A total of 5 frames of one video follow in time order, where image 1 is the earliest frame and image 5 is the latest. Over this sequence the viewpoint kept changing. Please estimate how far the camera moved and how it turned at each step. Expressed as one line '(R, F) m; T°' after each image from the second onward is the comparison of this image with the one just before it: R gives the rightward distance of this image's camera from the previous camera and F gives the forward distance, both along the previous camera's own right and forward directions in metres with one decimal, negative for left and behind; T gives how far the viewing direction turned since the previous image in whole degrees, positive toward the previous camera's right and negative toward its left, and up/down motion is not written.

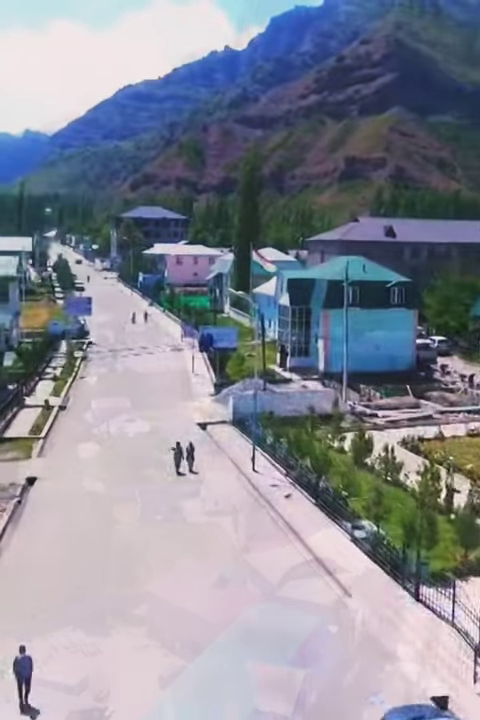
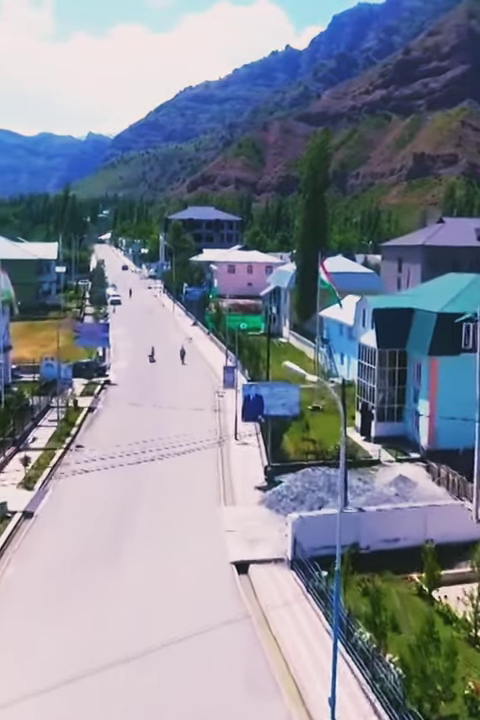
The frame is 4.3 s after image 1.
(-0.2, +14.9) m; -4°
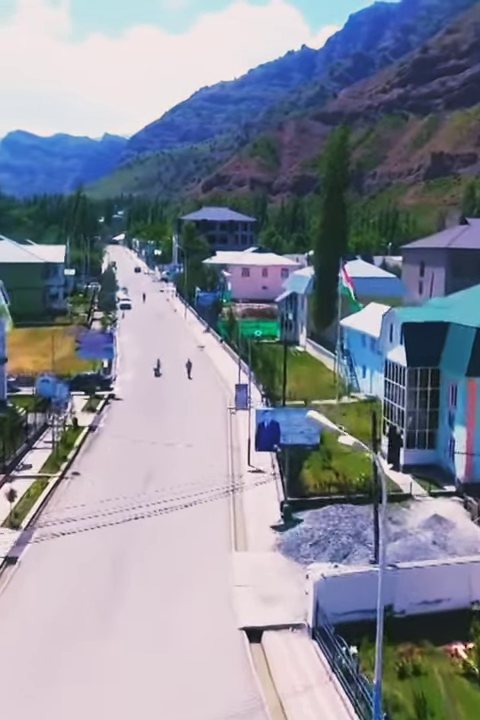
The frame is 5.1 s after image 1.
(+0.1, +3.4) m; -1°
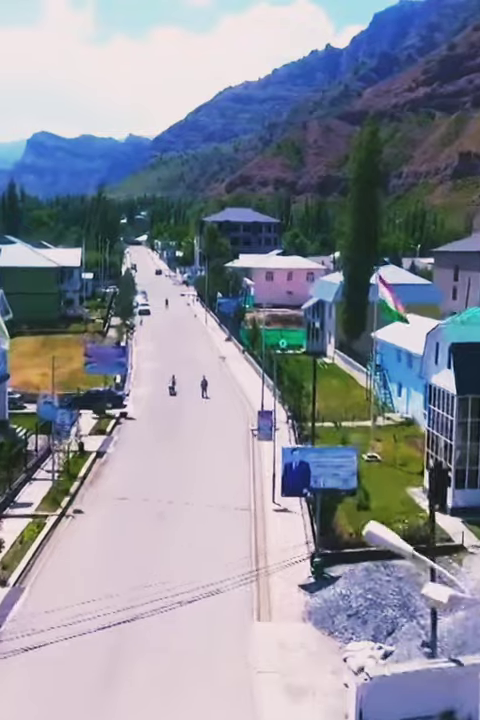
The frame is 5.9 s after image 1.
(0.0, +3.7) m; -2°
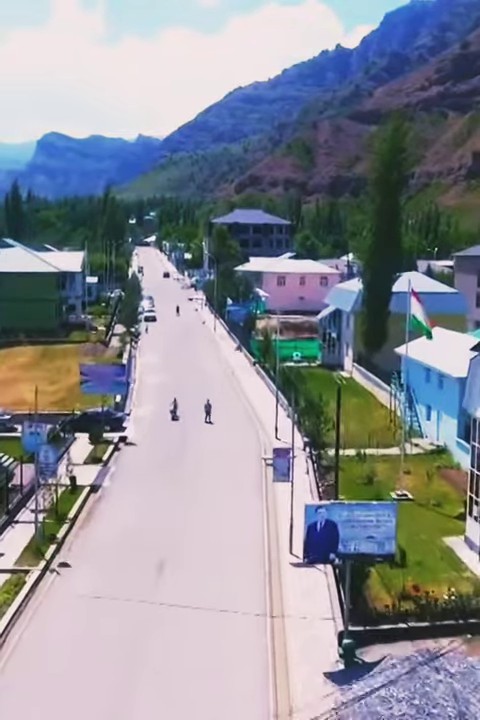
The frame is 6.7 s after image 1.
(-0.1, +3.9) m; -1°
